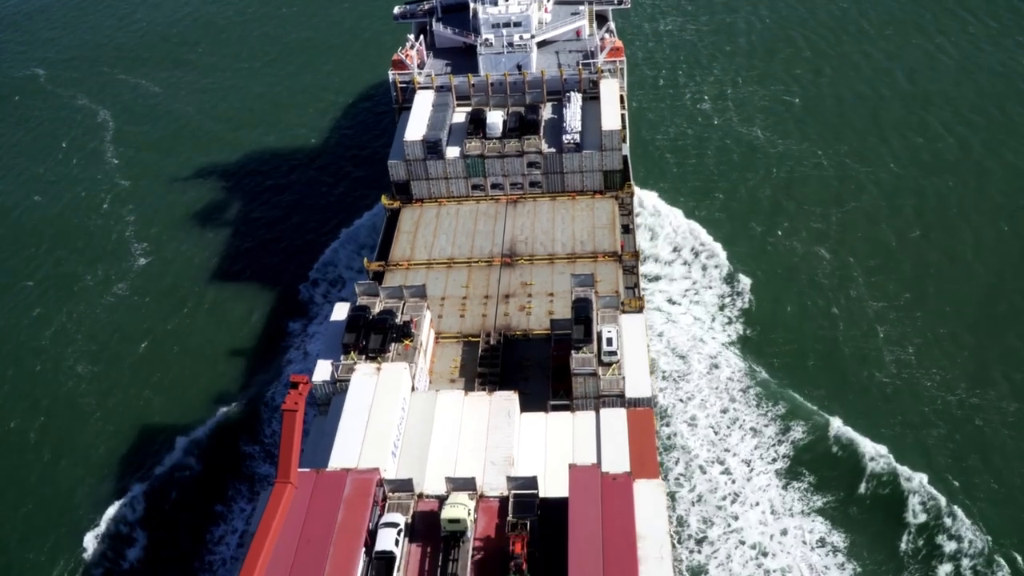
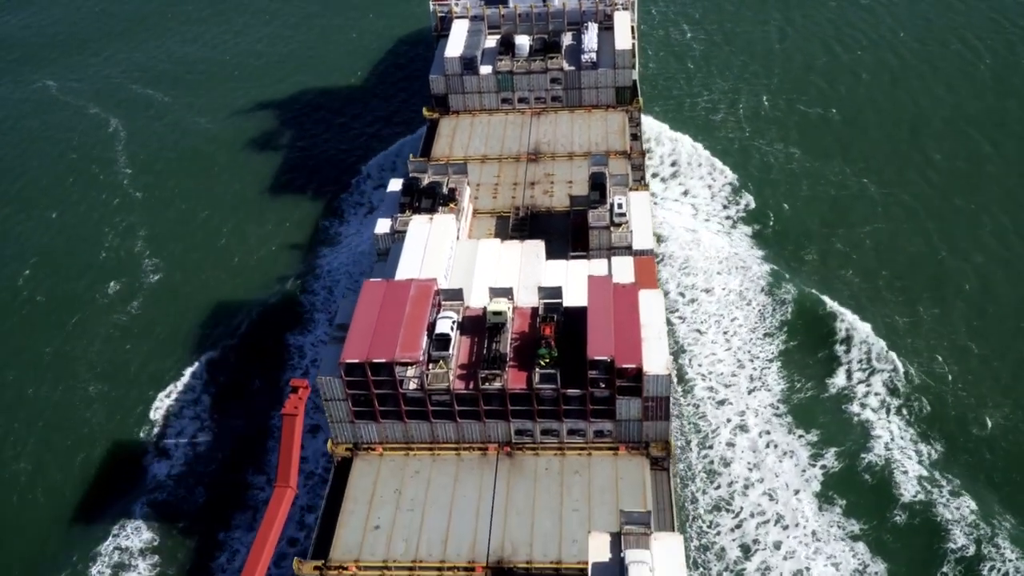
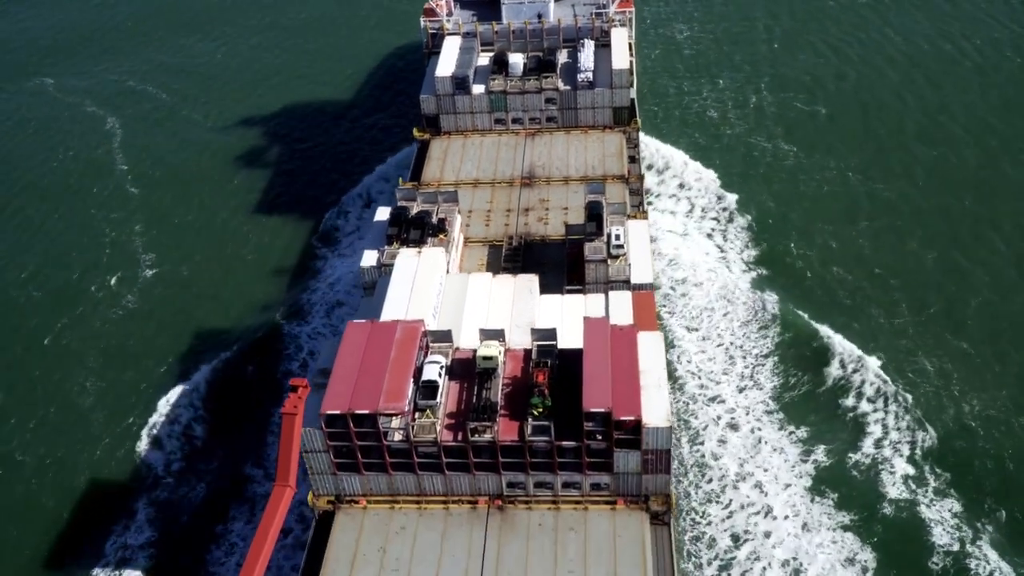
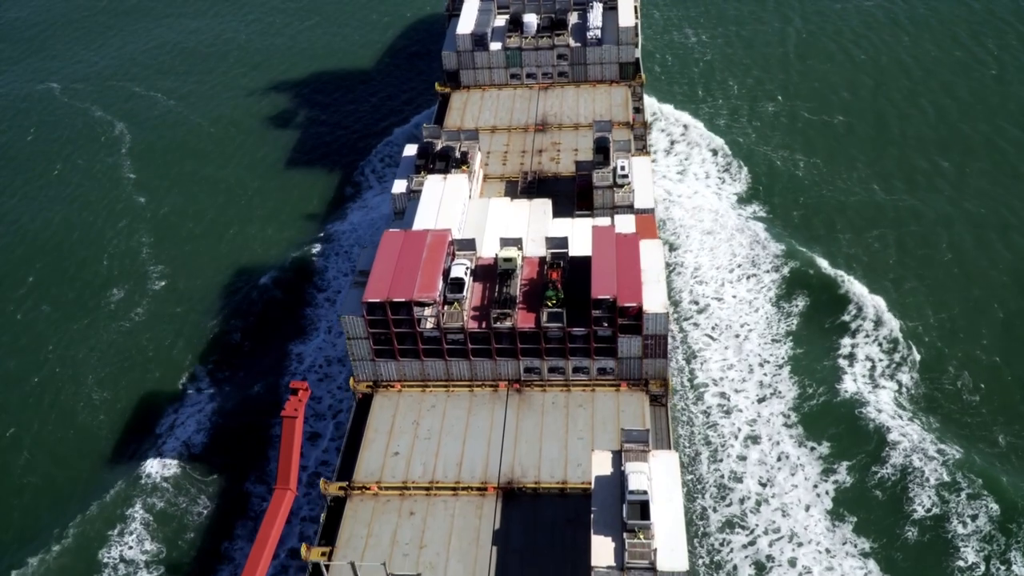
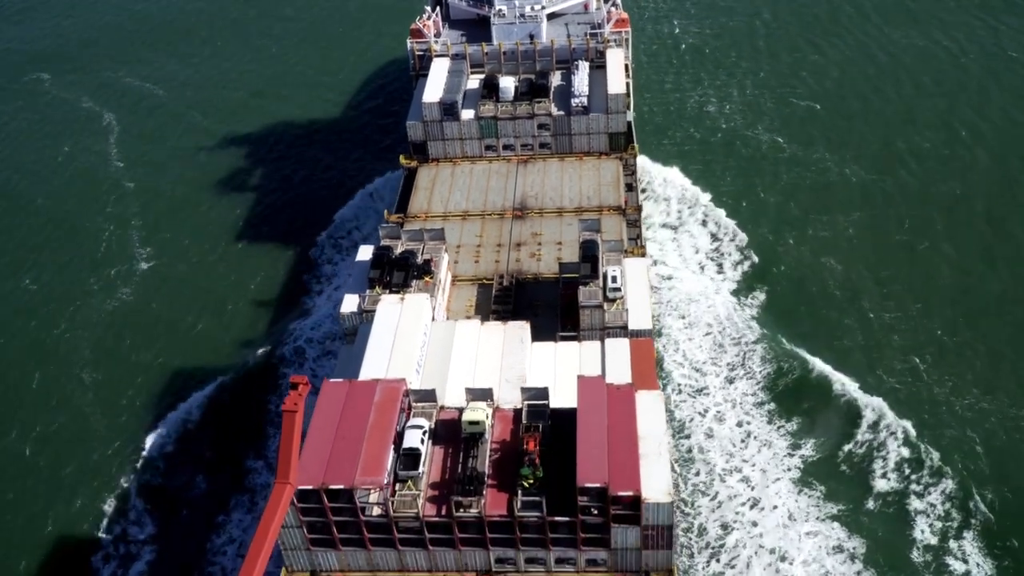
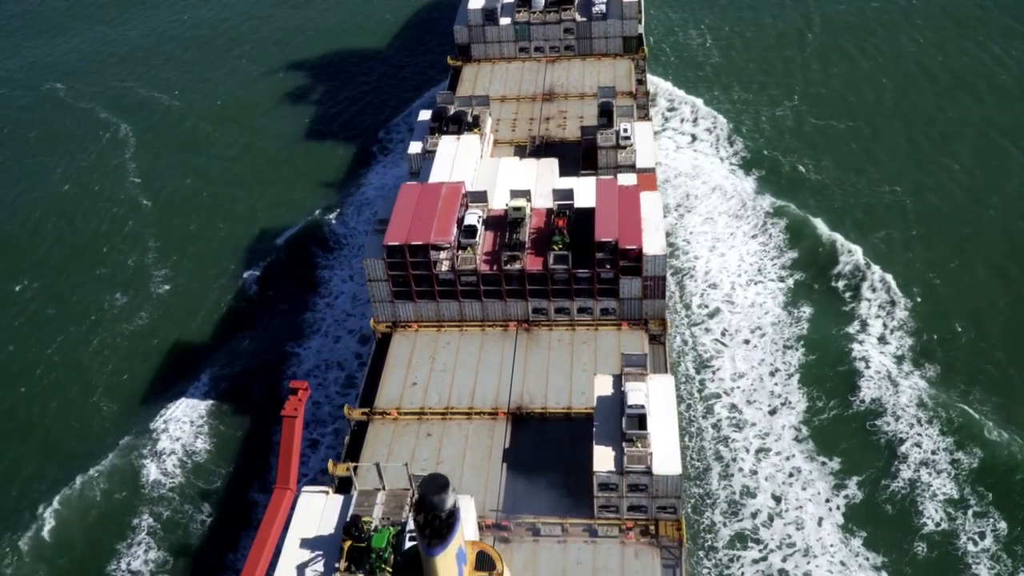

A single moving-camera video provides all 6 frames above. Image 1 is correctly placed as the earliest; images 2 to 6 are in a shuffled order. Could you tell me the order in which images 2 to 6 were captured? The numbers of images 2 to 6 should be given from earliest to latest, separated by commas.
5, 3, 2, 4, 6
